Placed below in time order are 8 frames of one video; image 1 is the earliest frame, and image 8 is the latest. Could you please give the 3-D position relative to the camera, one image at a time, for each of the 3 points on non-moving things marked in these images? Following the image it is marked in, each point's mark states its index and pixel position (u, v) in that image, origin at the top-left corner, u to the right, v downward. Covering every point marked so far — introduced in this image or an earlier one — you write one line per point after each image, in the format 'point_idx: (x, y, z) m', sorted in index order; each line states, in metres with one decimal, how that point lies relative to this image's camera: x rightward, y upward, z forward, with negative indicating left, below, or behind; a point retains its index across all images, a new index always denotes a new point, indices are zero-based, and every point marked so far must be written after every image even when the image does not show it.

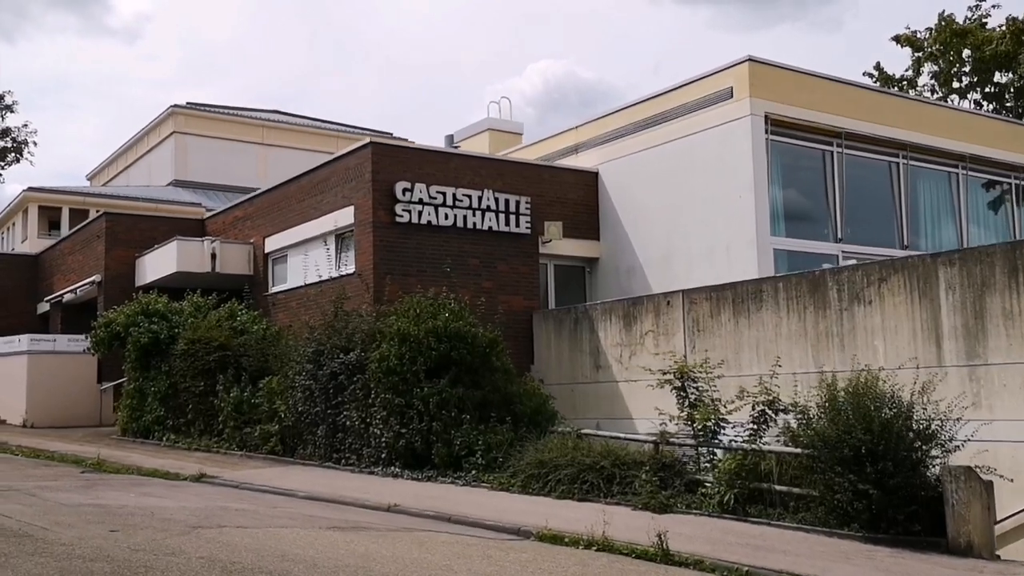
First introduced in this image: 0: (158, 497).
0: (-4.7, -2.8, +12.3) m
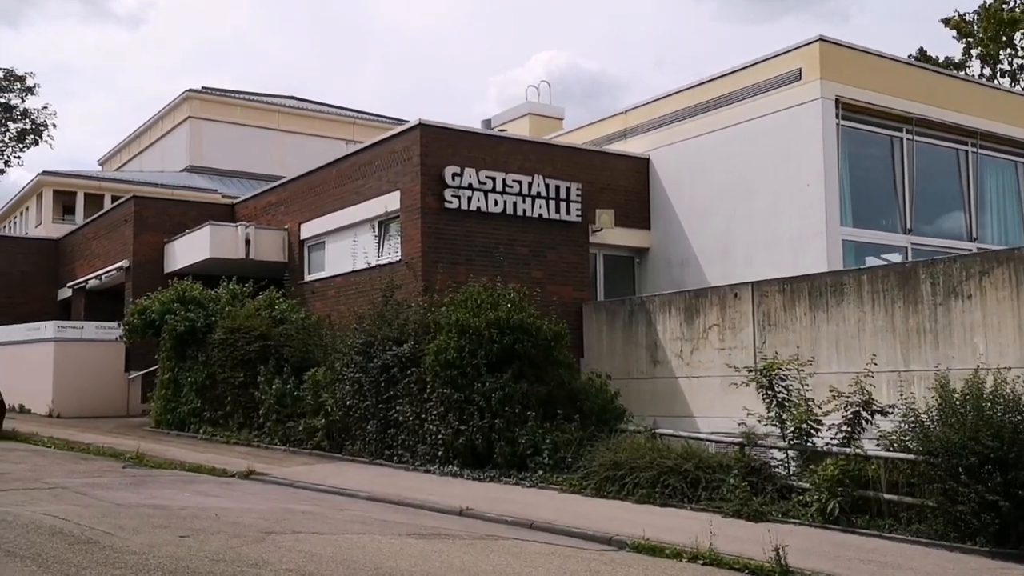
0: (-3.7, -2.6, +11.5) m
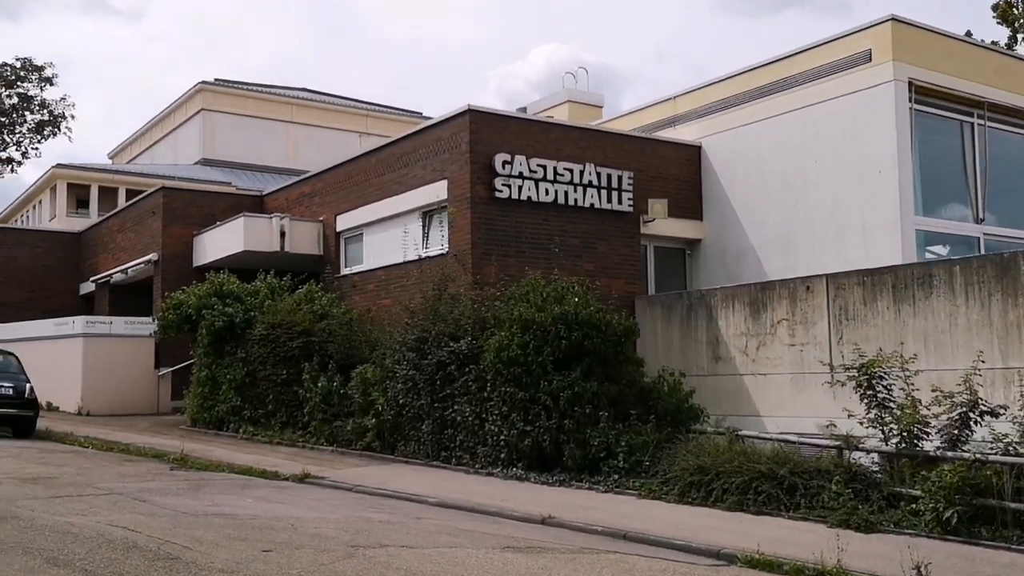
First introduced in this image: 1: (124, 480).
0: (-2.7, -2.5, +10.8) m
1: (-5.1, -2.5, +12.1) m
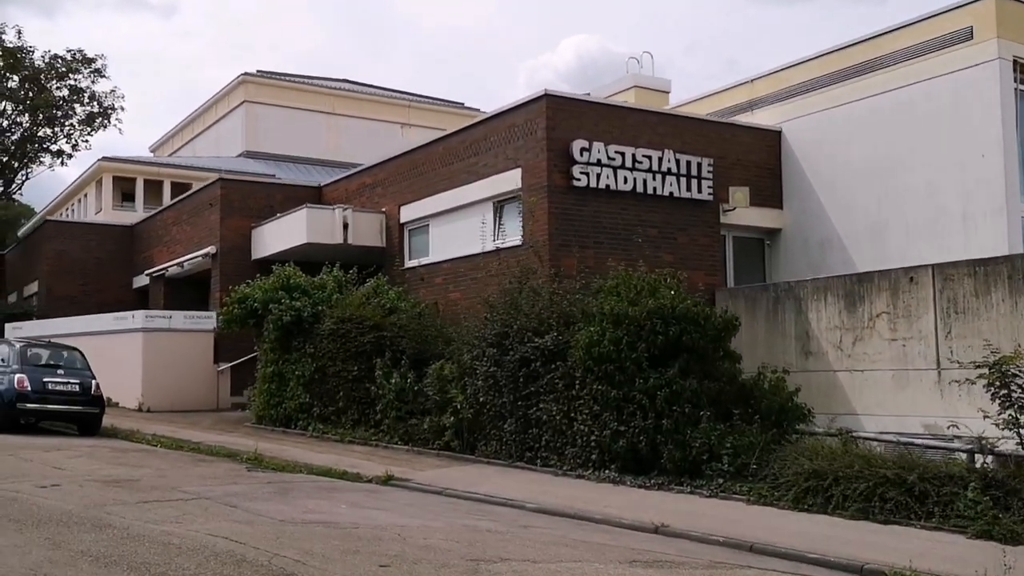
0: (-1.5, -2.5, +10.2) m
1: (-3.8, -2.4, +11.6) m
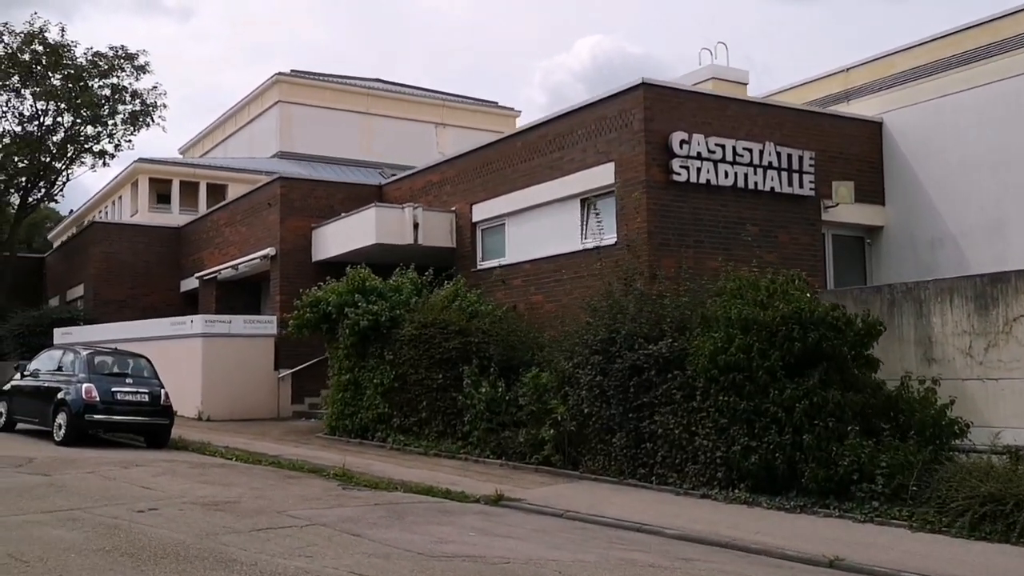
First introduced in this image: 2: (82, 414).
0: (0.0, -2.5, +9.2) m
1: (-2.3, -2.5, +10.6) m
2: (-7.1, -2.1, +15.3) m
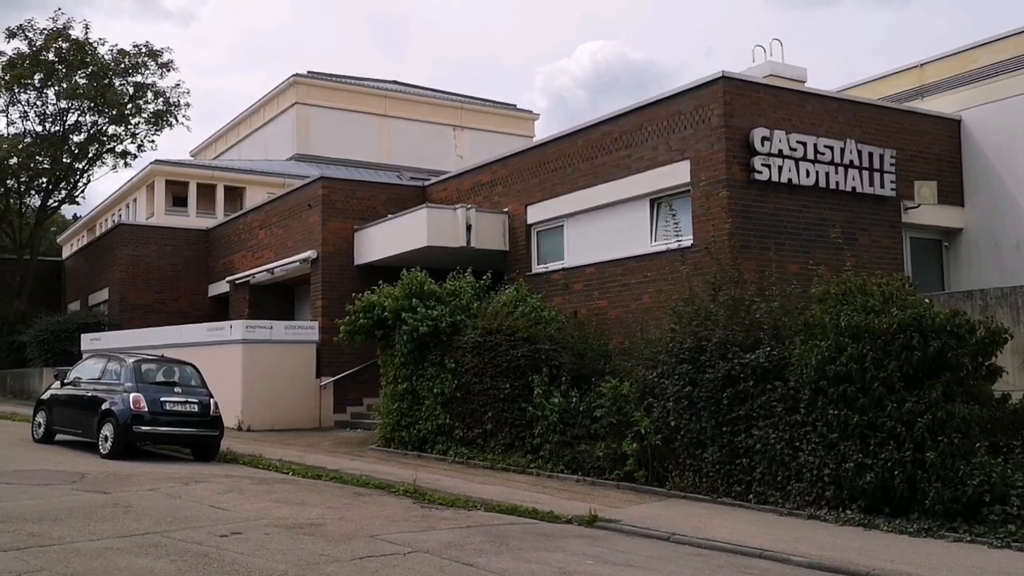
0: (+1.1, -2.5, +8.3) m
1: (-1.2, -2.5, +9.7) m
2: (-6.0, -2.2, +14.5) m
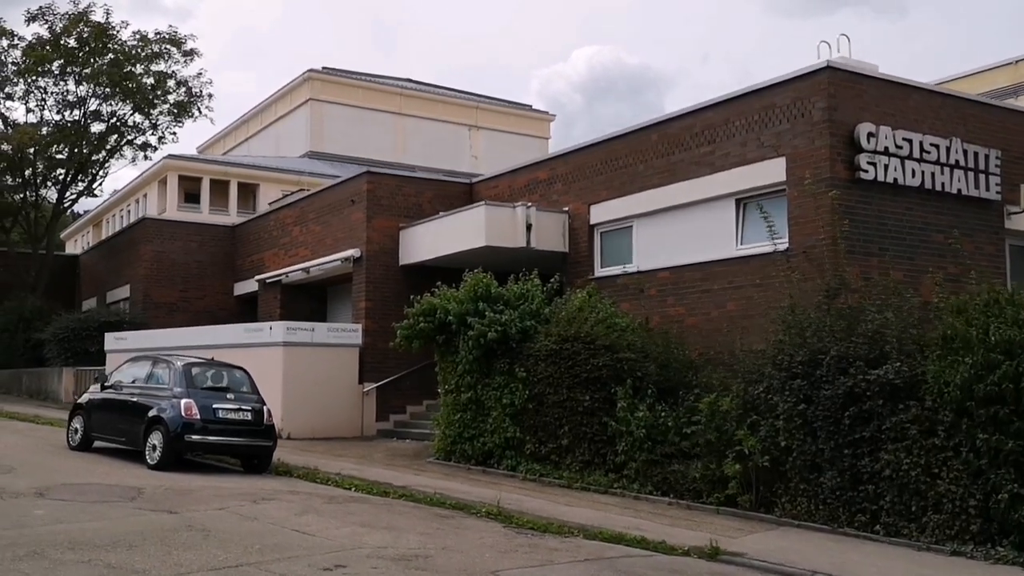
0: (+2.4, -2.6, +7.2) m
1: (0.0, -2.5, +8.6) m
2: (-4.8, -2.1, +13.3) m
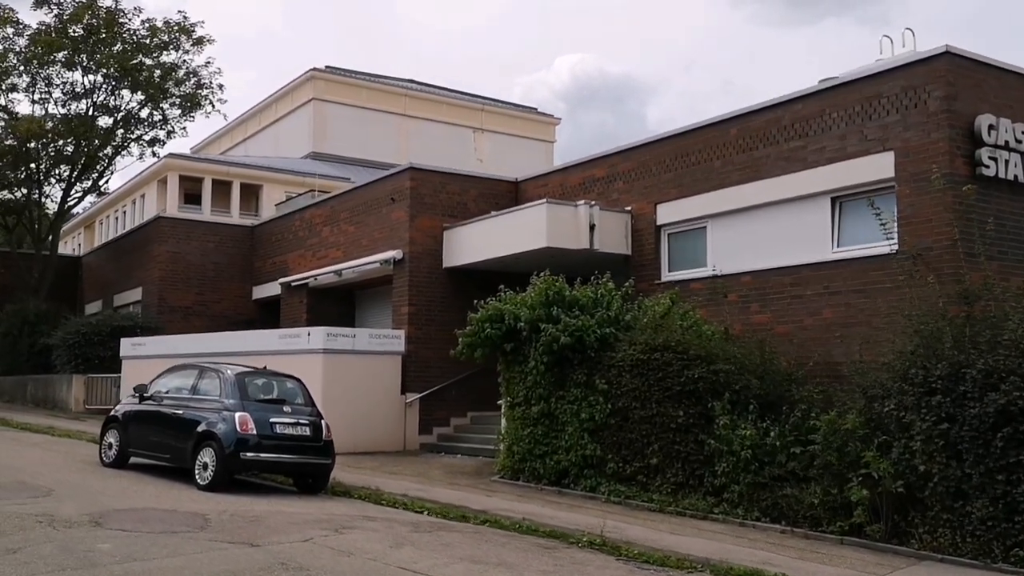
0: (+3.6, -2.6, +6.0) m
1: (+1.3, -2.6, +7.4) m
2: (-3.6, -2.1, +12.0) m
